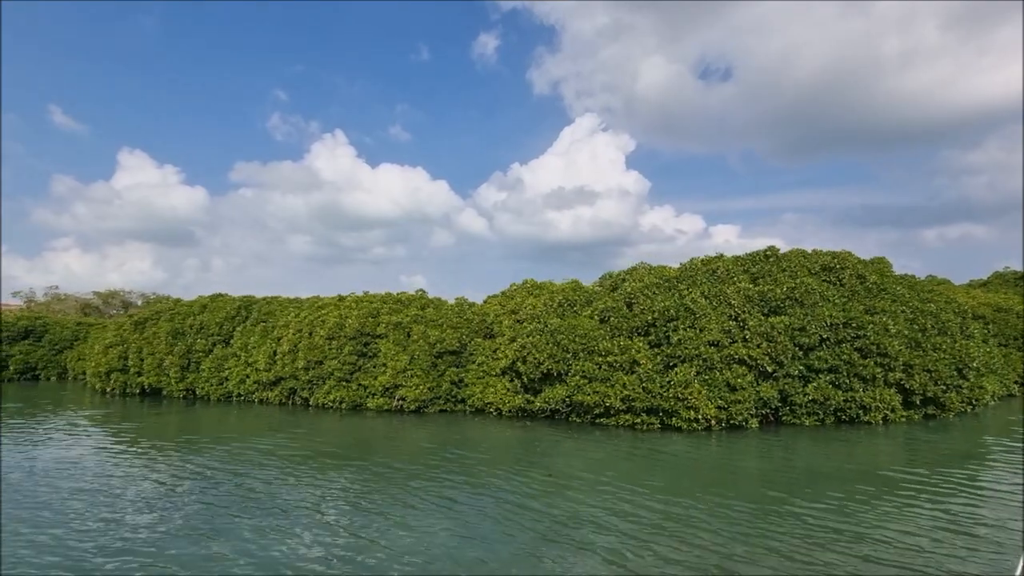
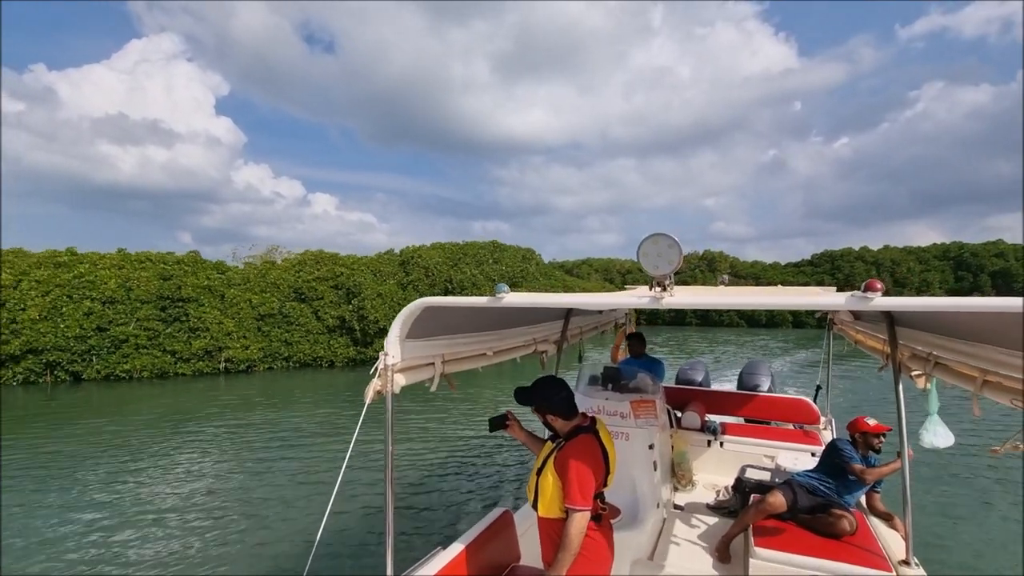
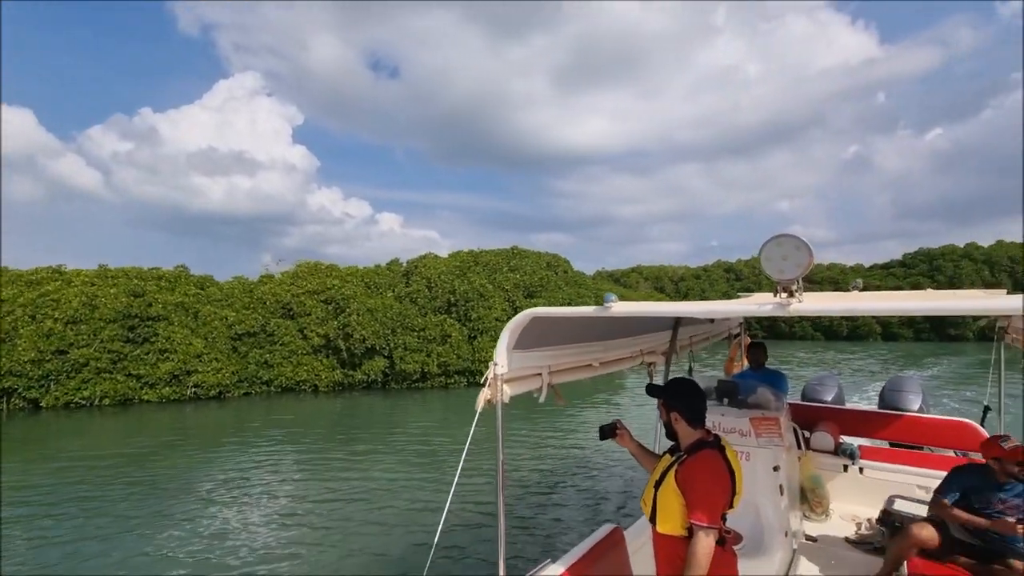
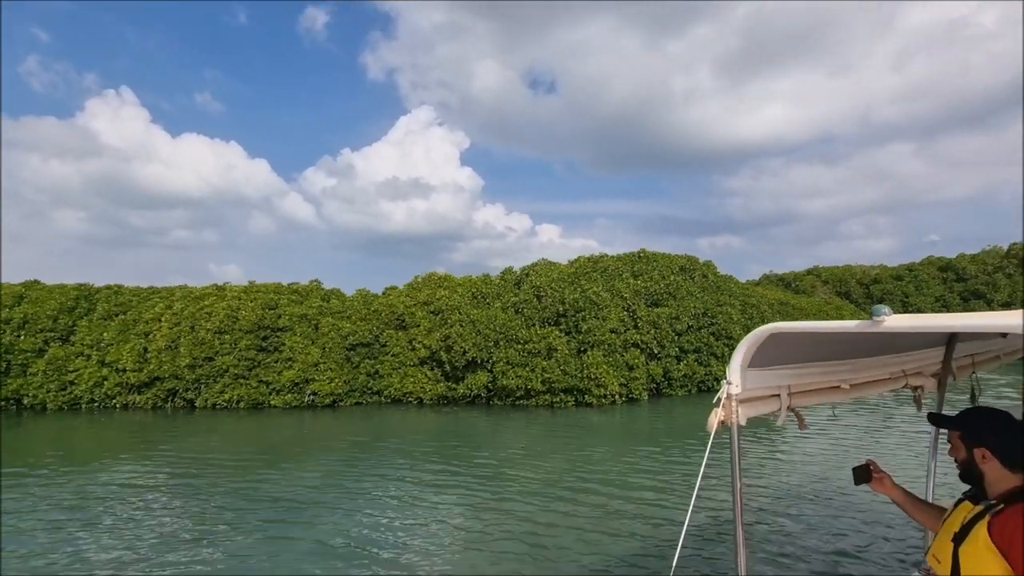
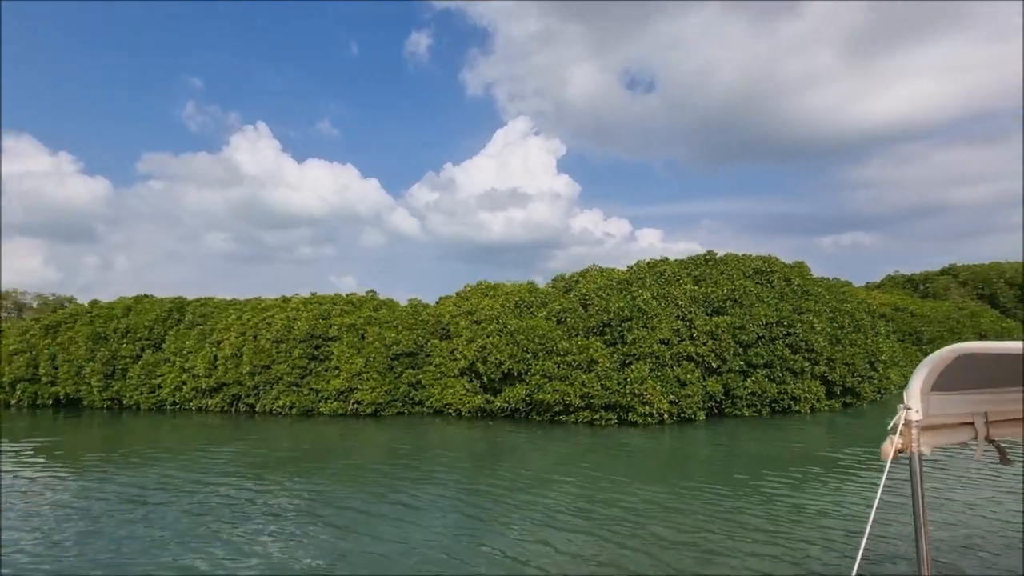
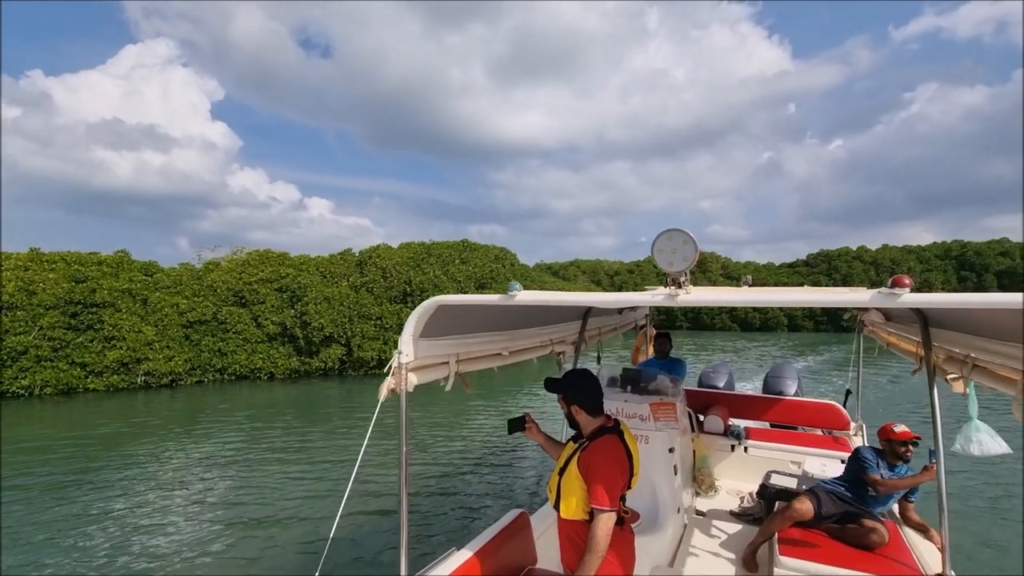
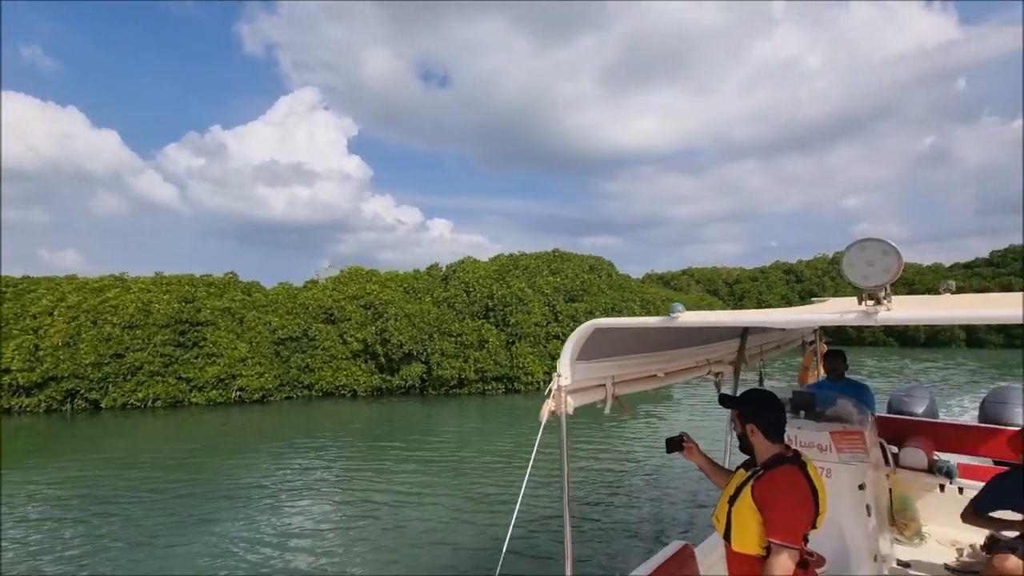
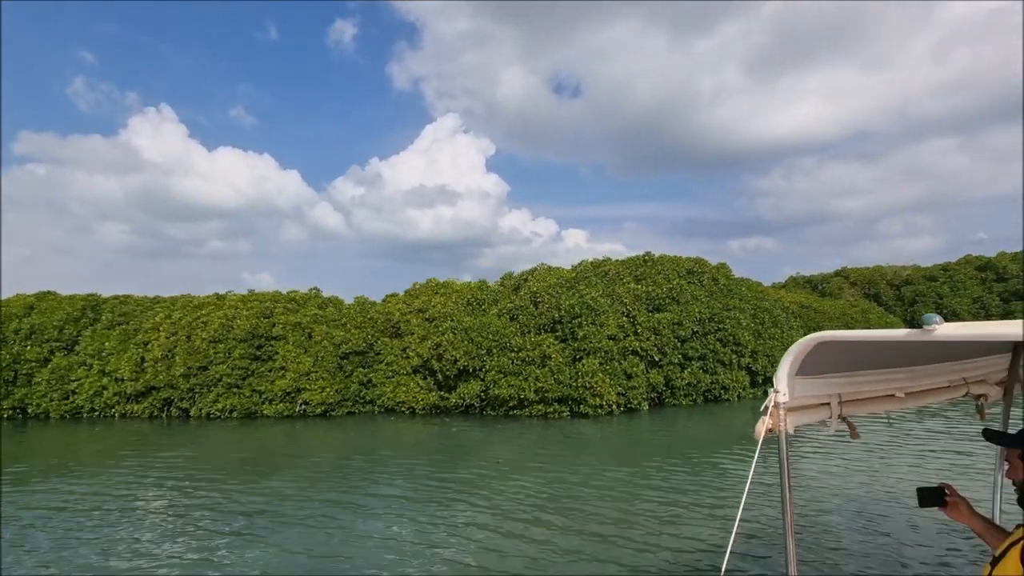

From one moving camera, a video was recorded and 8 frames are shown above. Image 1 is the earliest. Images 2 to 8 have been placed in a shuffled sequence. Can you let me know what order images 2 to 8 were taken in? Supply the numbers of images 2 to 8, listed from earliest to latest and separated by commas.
5, 8, 4, 7, 3, 6, 2
